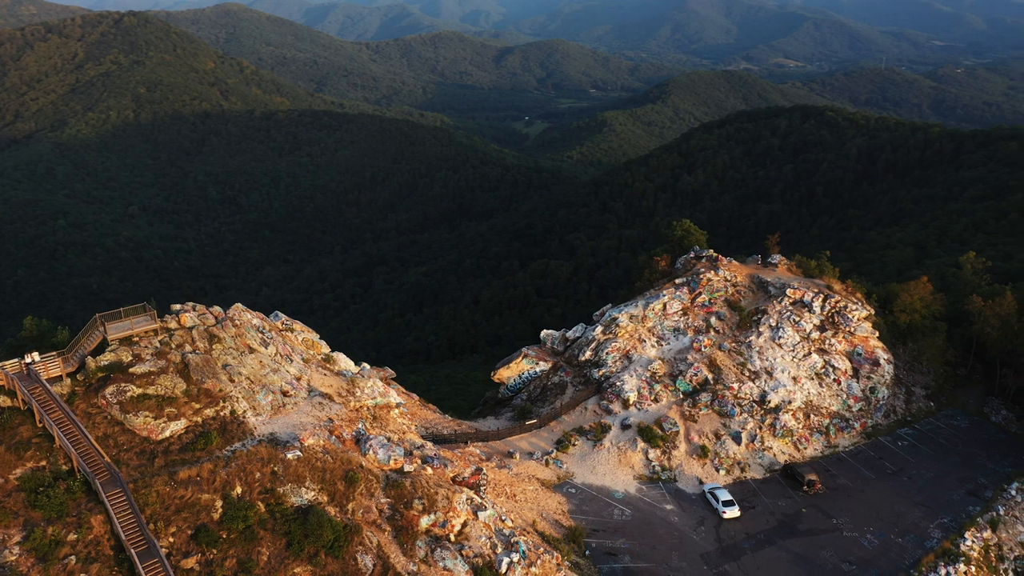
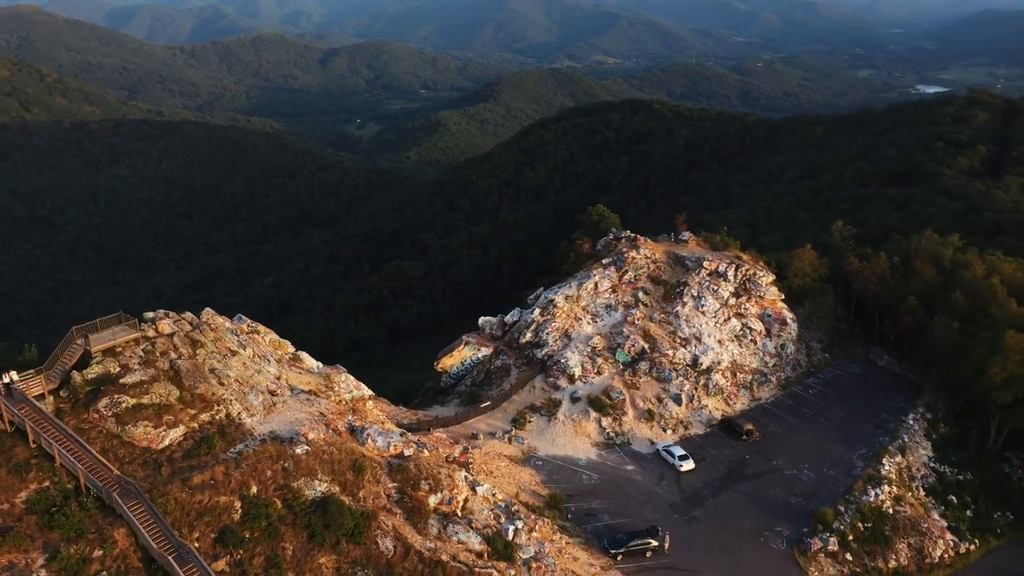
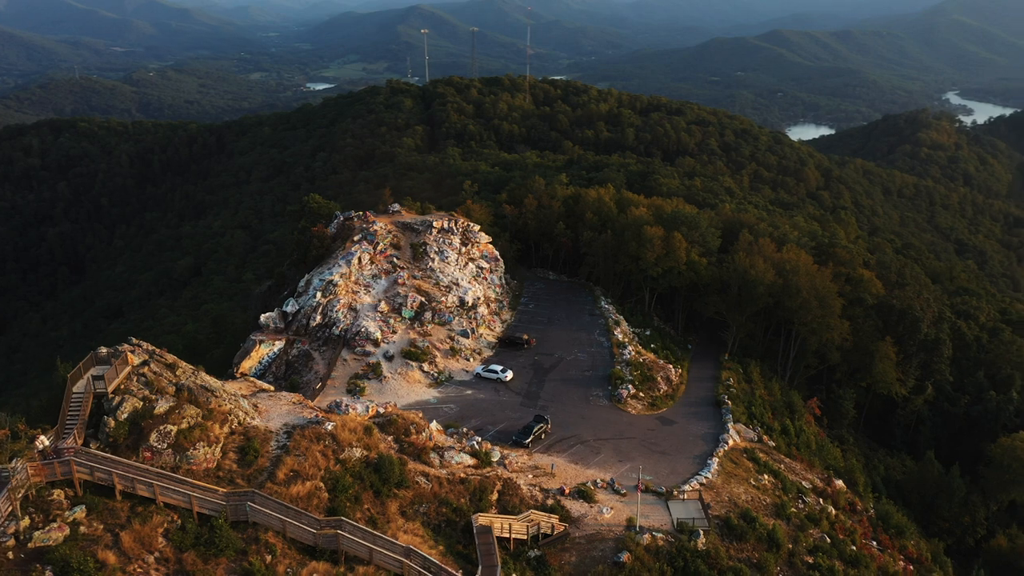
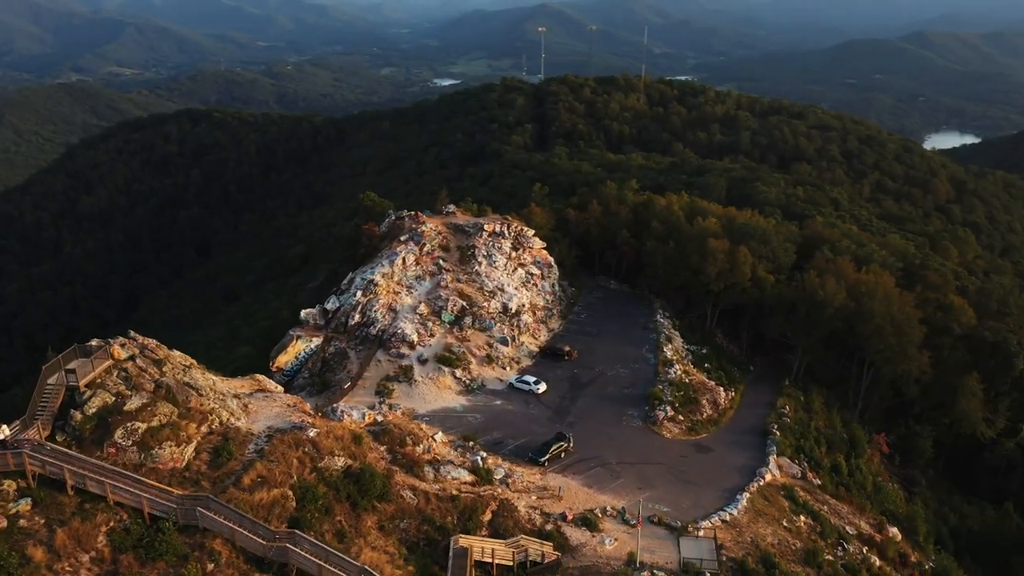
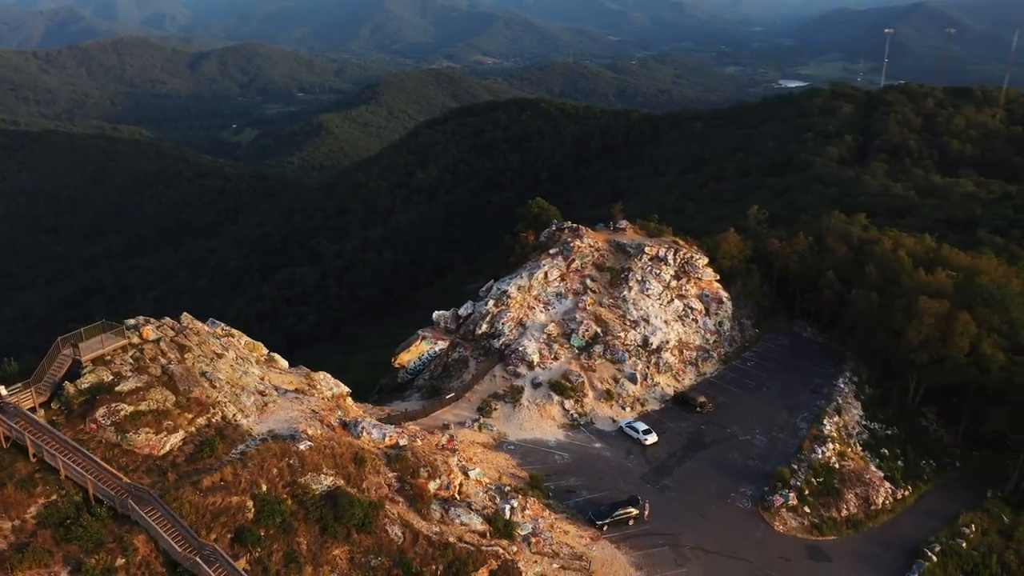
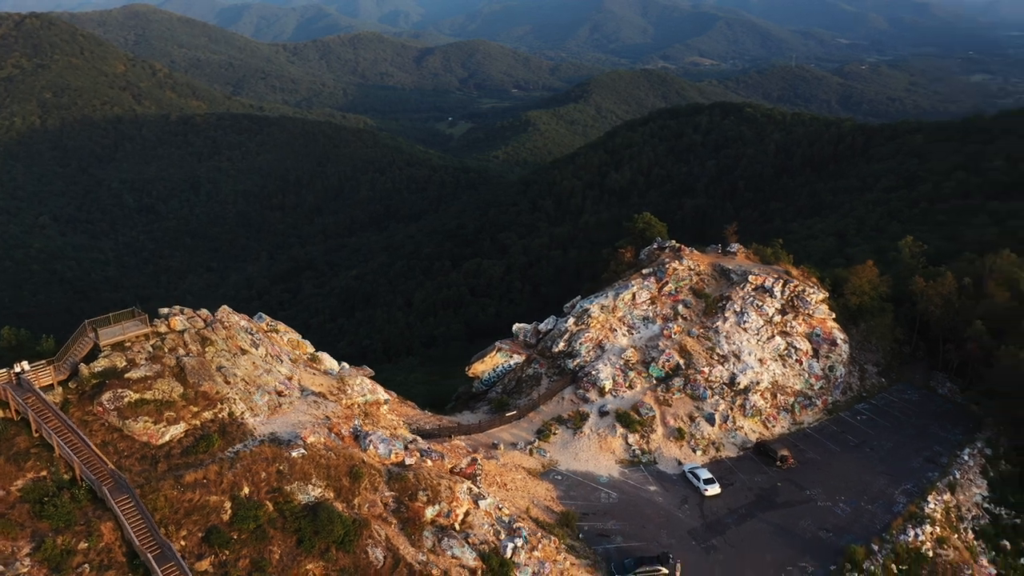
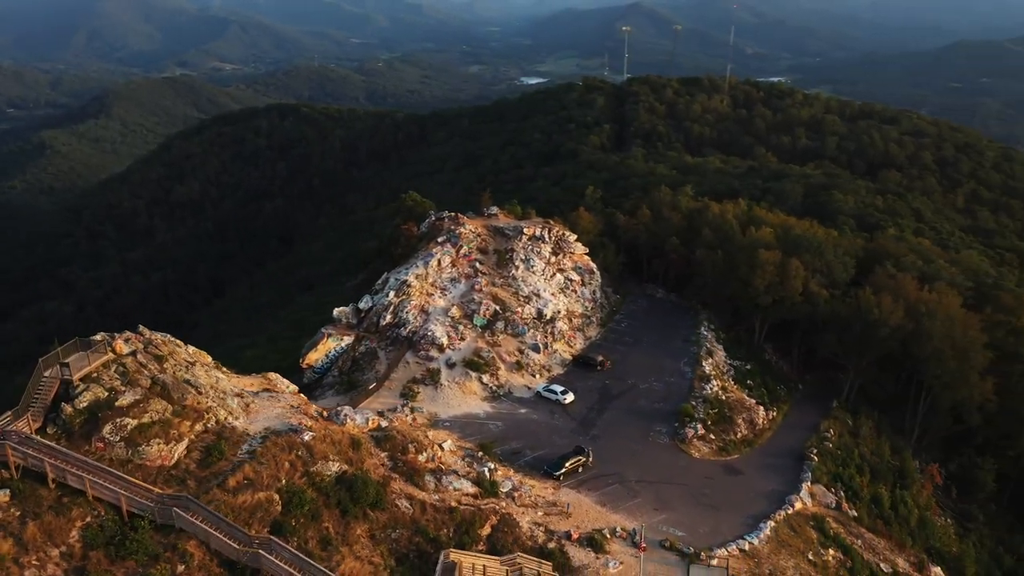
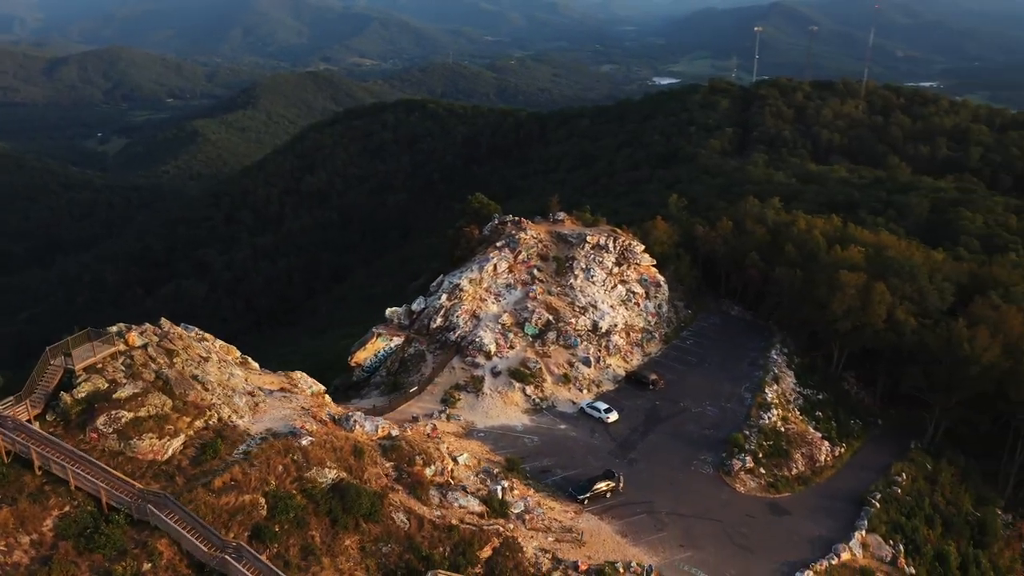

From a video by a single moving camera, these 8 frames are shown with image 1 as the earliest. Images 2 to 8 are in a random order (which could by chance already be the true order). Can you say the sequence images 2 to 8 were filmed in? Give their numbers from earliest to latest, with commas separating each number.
6, 2, 5, 8, 7, 4, 3
